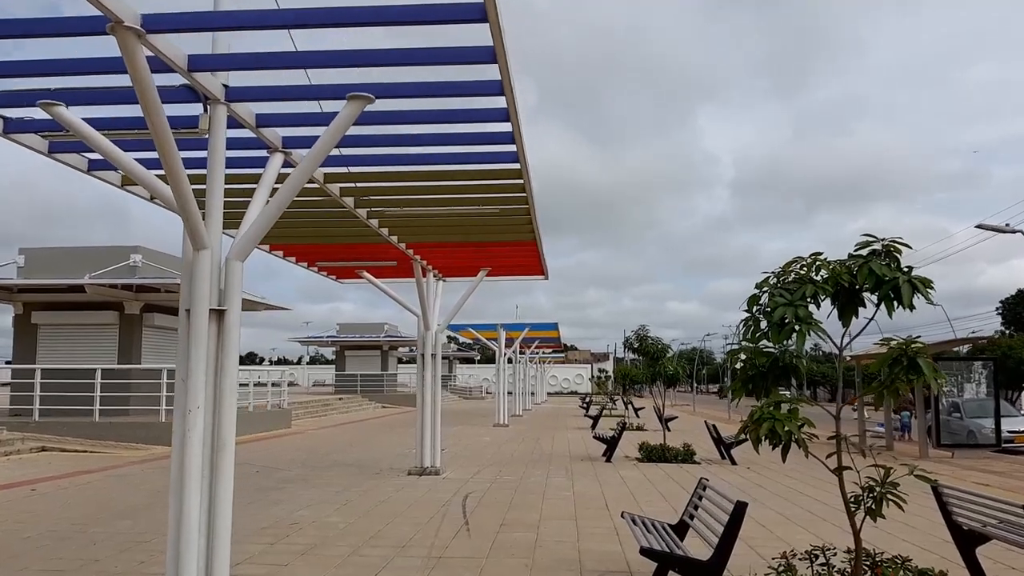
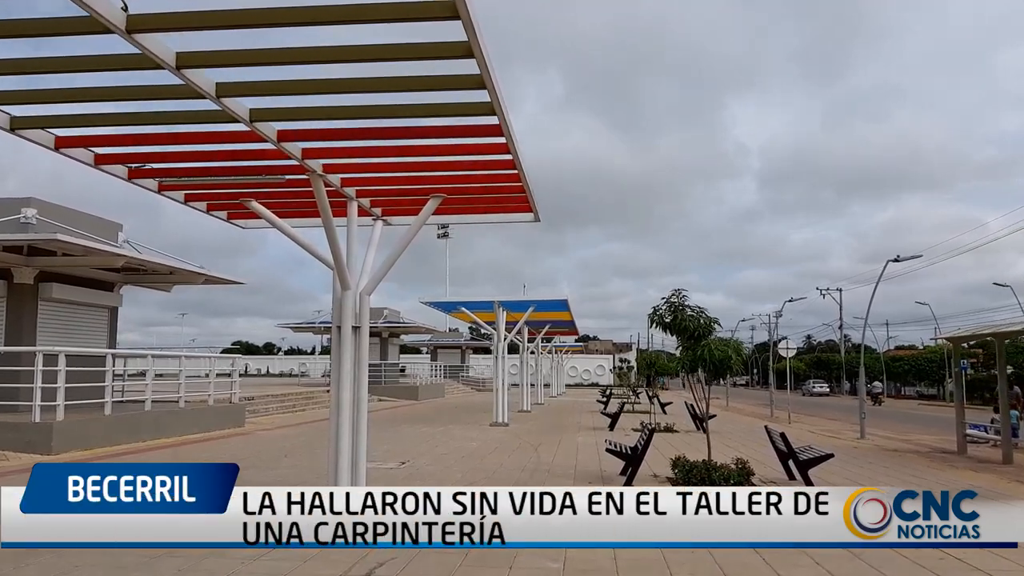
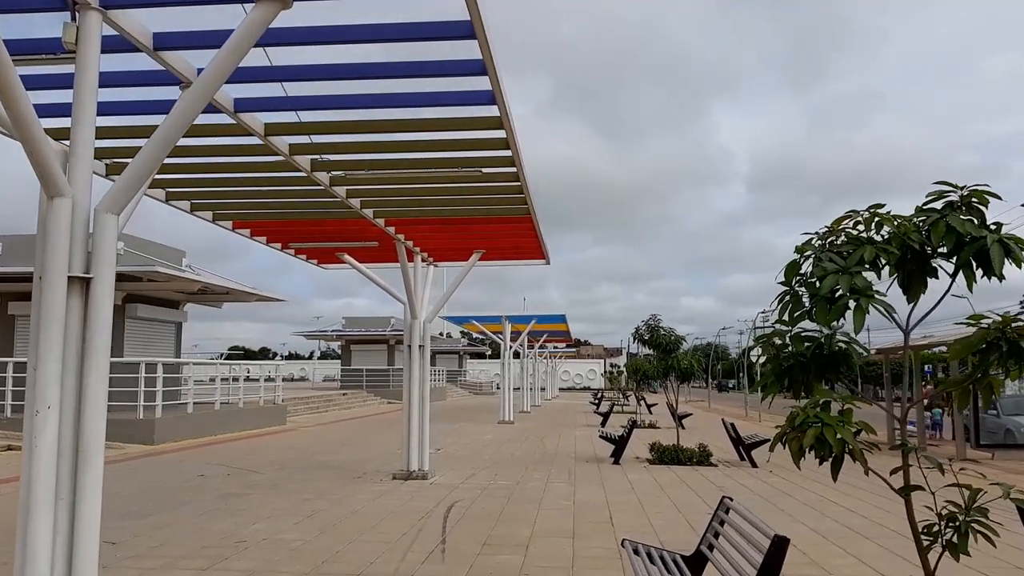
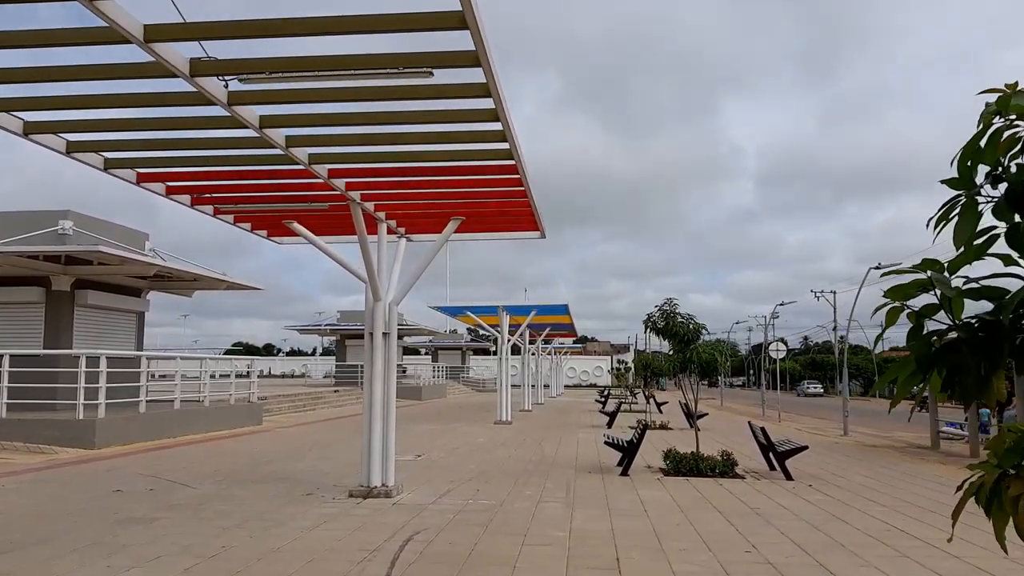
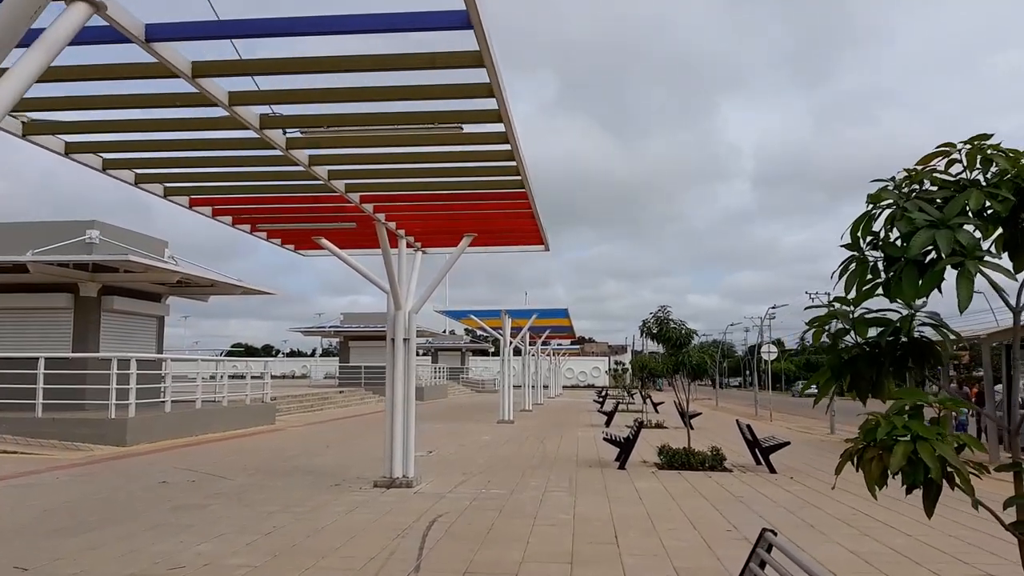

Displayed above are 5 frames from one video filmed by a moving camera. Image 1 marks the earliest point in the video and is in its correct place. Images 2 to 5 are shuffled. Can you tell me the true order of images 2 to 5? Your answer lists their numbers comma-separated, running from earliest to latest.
3, 5, 4, 2
